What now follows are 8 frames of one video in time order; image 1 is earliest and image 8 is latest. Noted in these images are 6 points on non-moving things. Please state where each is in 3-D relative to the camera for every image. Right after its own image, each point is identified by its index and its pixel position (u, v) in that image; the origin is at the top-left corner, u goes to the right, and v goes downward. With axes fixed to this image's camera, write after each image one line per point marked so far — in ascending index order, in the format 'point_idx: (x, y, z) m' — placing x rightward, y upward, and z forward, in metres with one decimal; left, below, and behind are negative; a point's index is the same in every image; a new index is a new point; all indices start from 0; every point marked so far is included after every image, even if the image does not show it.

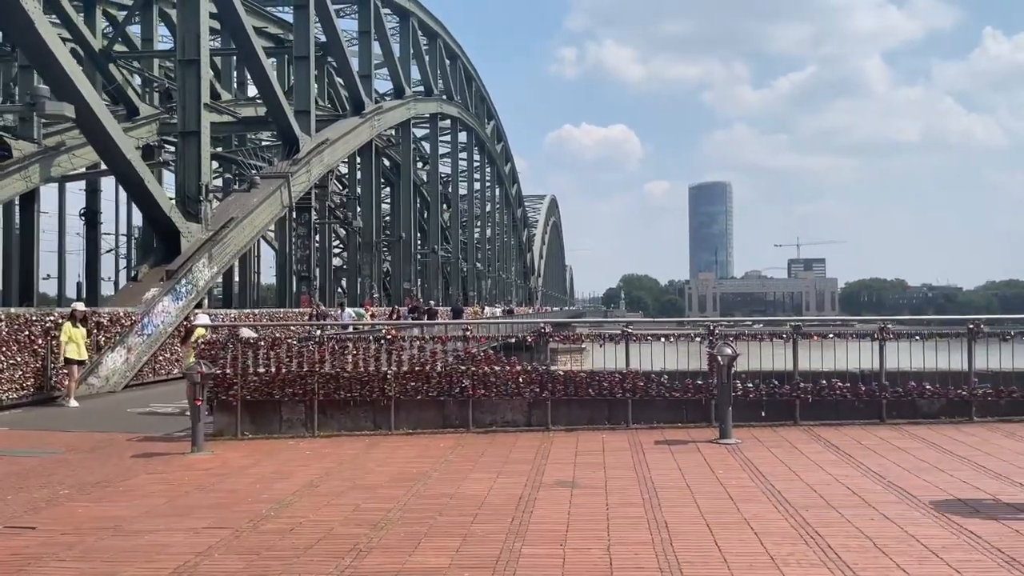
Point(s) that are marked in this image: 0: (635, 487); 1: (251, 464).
0: (+1.2, -2.0, +8.0) m
1: (-3.3, -2.2, +9.8) m
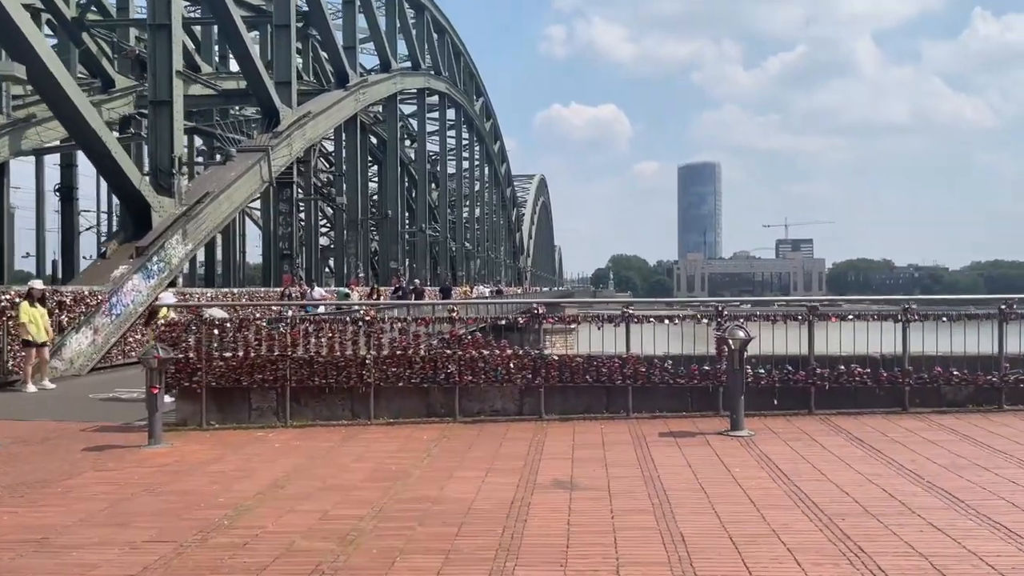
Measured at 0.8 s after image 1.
0: (+1.2, -1.8, +7.0) m
1: (-3.4, -1.9, +8.8) m
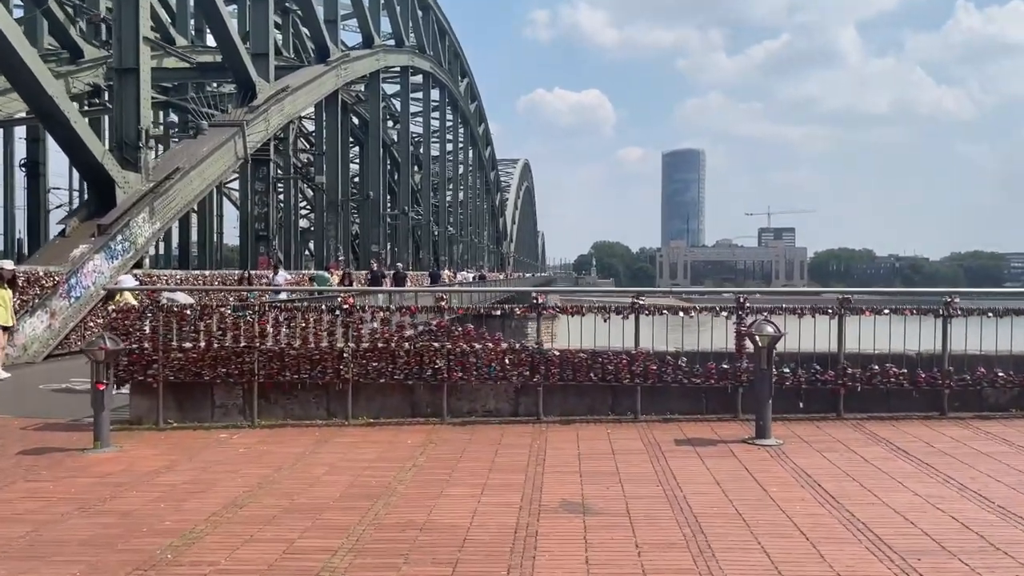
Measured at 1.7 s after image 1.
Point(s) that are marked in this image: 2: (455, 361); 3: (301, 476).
0: (+1.2, -1.7, +5.9) m
1: (-3.4, -1.8, +7.6) m
2: (-0.7, -0.9, +9.7) m
3: (-2.0, -1.8, +7.3) m
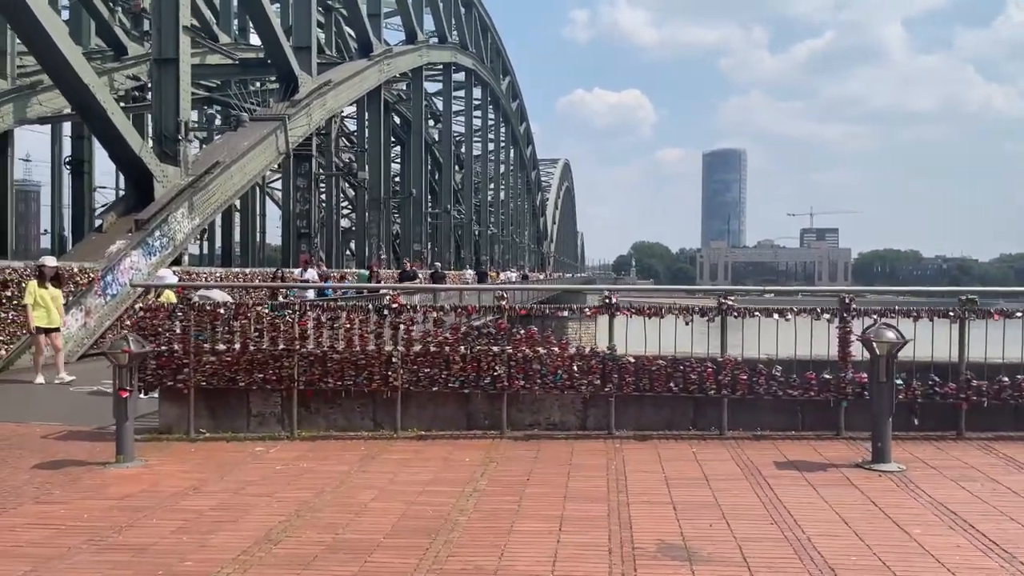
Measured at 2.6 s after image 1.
0: (+1.7, -1.7, +4.8) m
1: (-2.7, -1.7, +6.7) m
2: (0.0, -0.9, +8.6) m
3: (-1.3, -1.7, +6.3) m
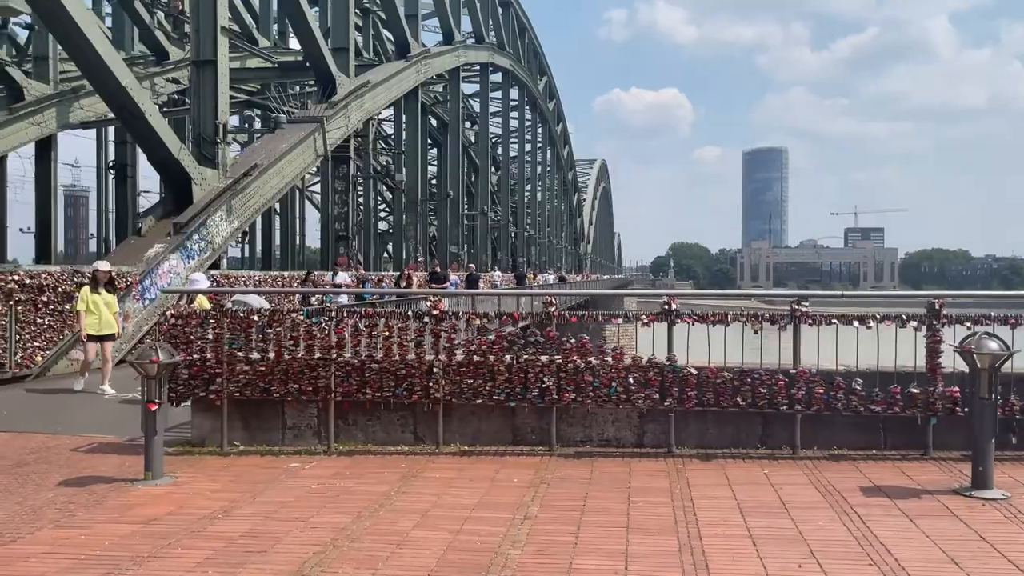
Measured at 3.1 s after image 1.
0: (+2.1, -1.8, +4.1) m
1: (-2.3, -1.8, +6.2) m
2: (+0.6, -0.9, +7.9) m
3: (-0.9, -1.8, +5.8) m
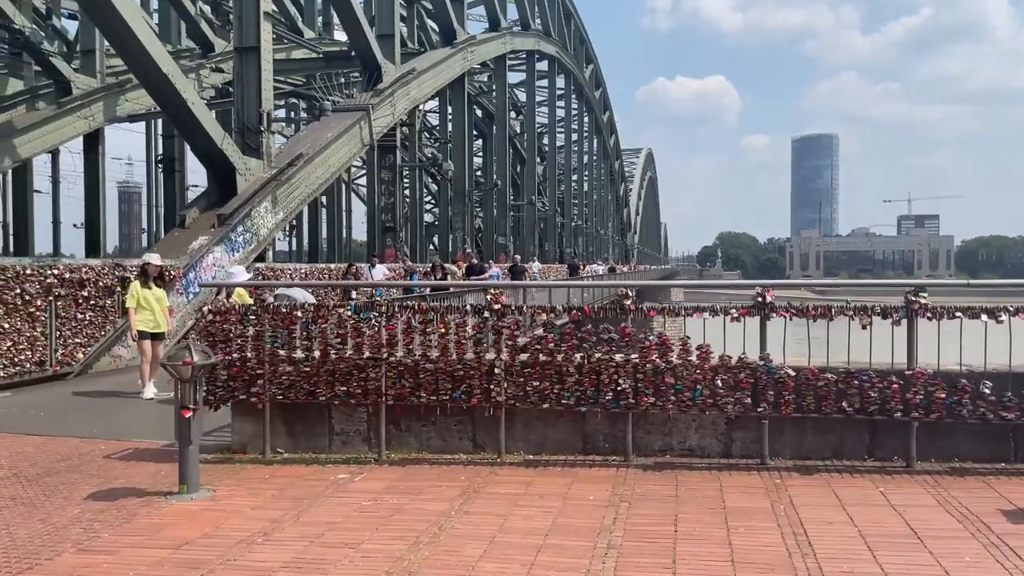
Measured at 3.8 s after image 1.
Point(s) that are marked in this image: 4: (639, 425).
0: (+2.5, -1.7, +3.1) m
1: (-1.8, -1.7, +5.4) m
2: (+1.2, -0.8, +7.0) m
3: (-0.4, -1.7, +5.0) m
4: (+1.2, -1.3, +7.2) m
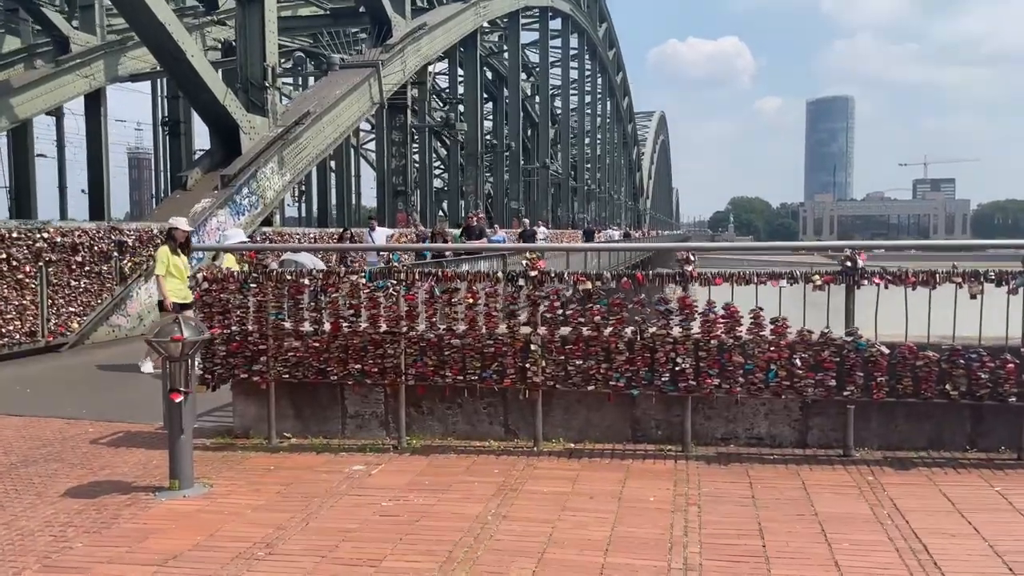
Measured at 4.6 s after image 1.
0: (+2.8, -1.6, +2.1) m
1: (-1.5, -1.5, +4.5) m
2: (+1.5, -0.5, +6.0) m
3: (-0.1, -1.5, +4.0) m
4: (+1.5, -1.0, +6.2) m
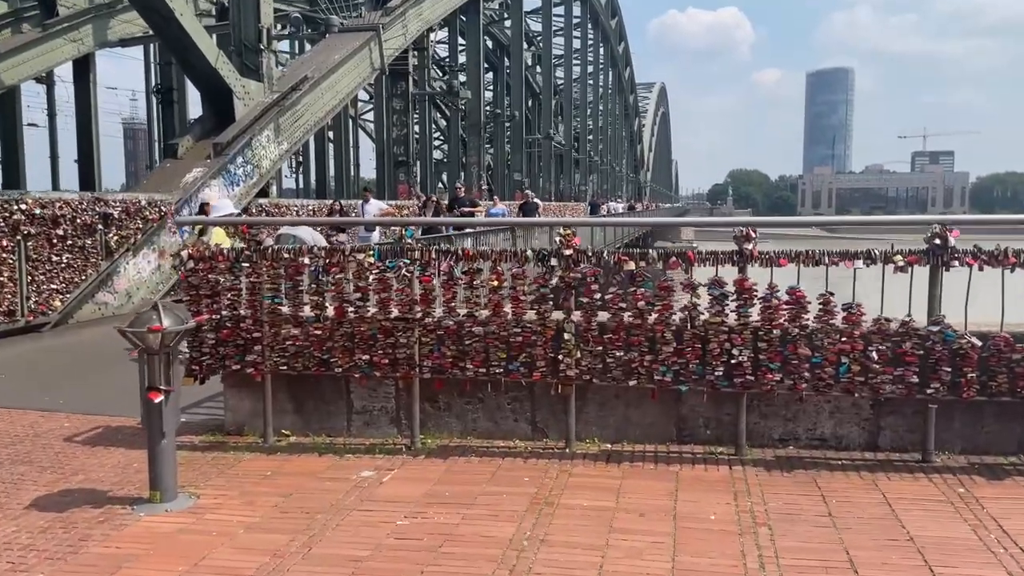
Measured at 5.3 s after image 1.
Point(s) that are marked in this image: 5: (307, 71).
0: (+3.0, -1.6, +1.4) m
1: (-1.3, -1.5, +3.8) m
2: (+1.7, -0.4, +5.3) m
3: (+0.1, -1.5, +3.3) m
4: (+1.7, -0.8, +5.4) m
5: (-5.1, +5.4, +19.4) m
